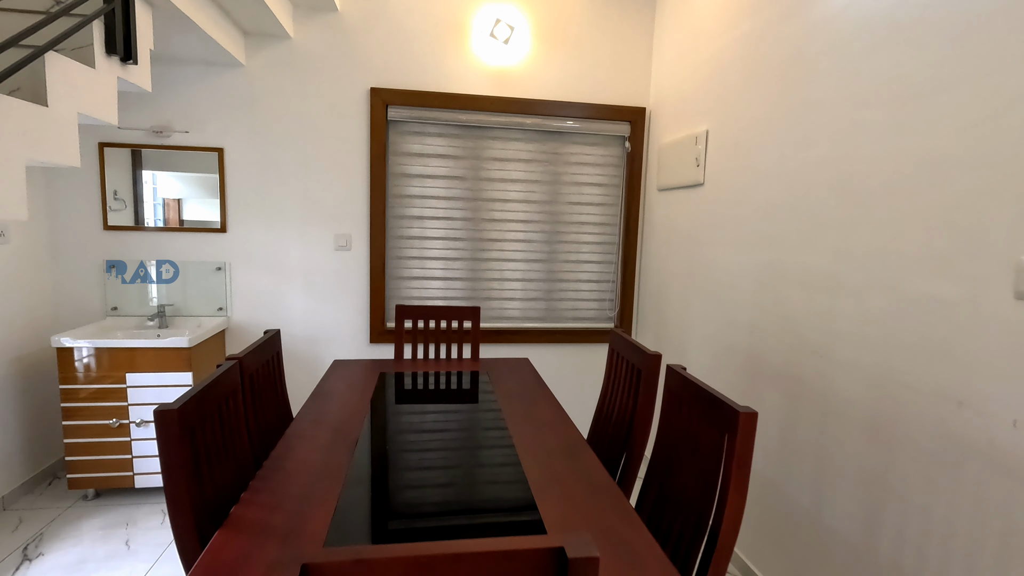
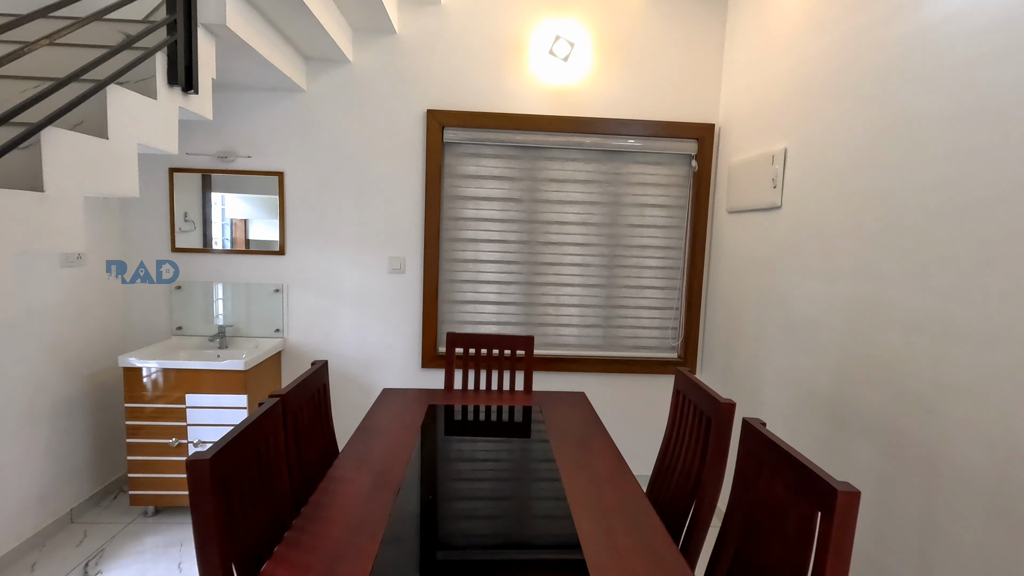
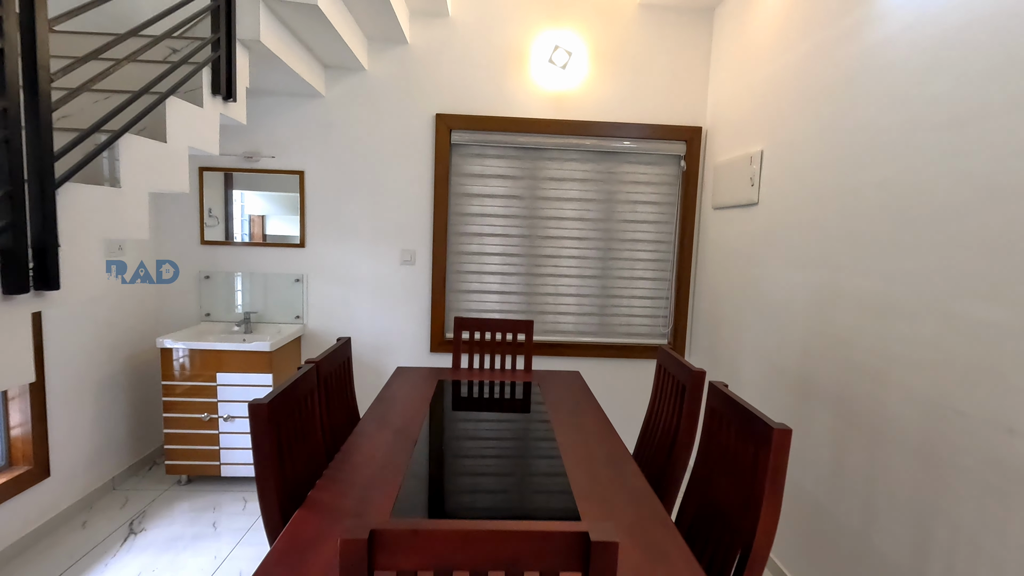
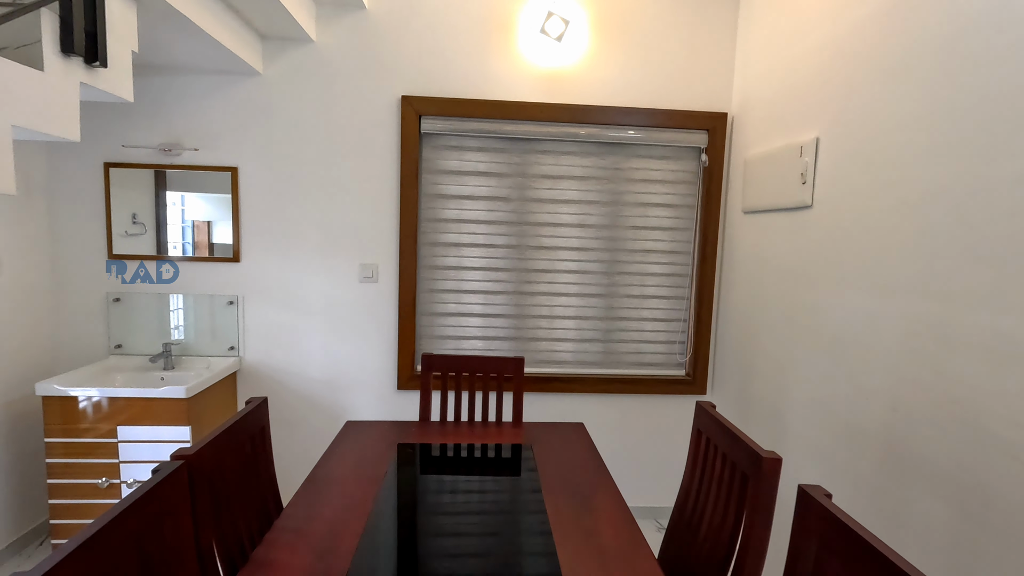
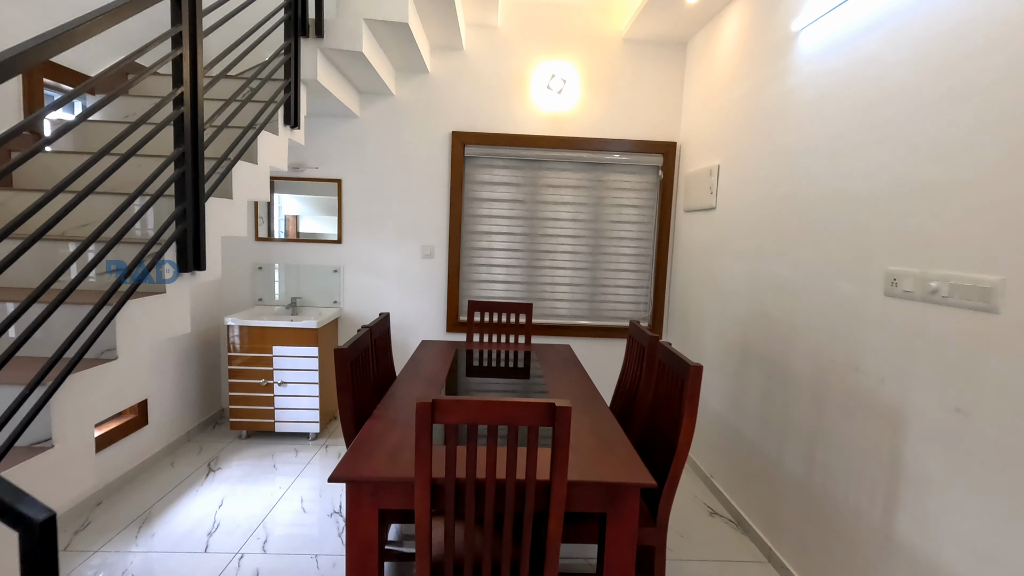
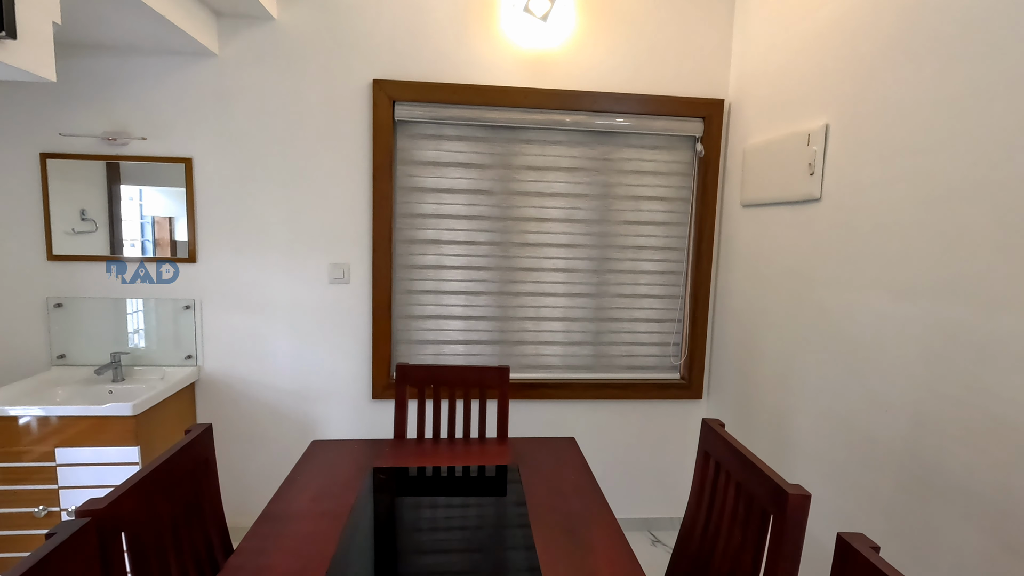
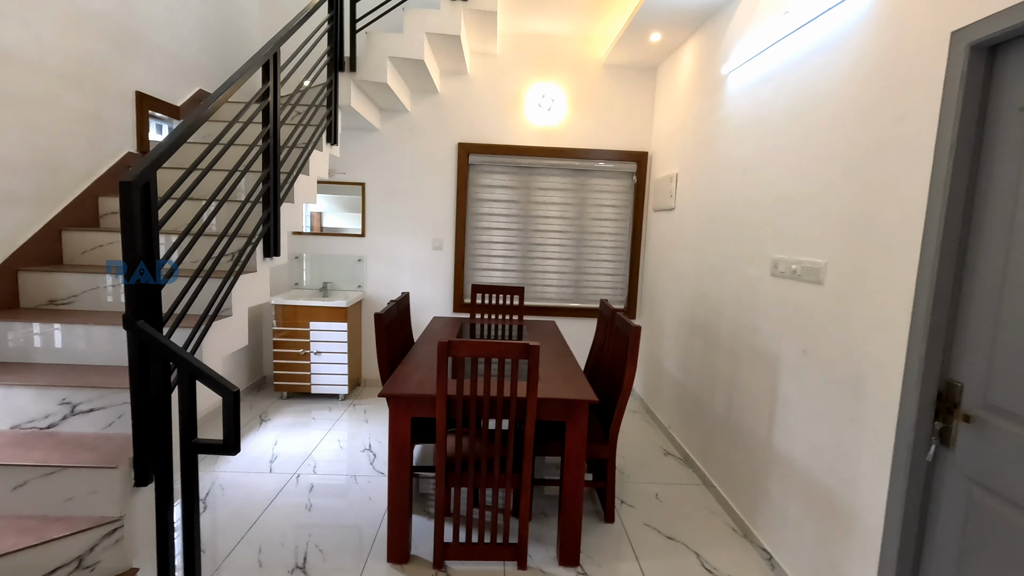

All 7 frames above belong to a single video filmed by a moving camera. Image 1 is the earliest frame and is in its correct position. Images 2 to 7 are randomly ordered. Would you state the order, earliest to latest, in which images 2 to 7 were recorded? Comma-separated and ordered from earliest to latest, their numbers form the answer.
6, 4, 2, 3, 5, 7
